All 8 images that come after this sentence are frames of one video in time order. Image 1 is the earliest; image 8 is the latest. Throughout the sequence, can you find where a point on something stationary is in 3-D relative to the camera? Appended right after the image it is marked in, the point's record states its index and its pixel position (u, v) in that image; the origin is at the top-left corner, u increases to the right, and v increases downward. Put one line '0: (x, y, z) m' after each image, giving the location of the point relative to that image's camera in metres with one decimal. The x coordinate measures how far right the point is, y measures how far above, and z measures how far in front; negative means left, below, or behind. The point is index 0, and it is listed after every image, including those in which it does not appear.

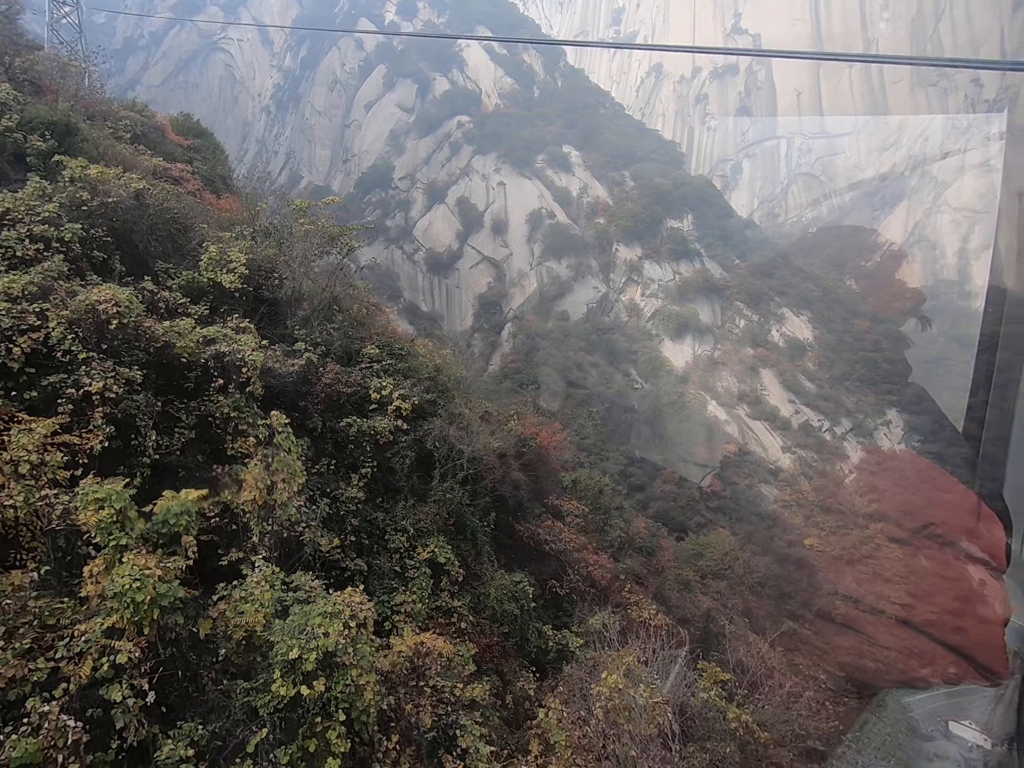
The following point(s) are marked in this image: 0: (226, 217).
0: (-4.5, +2.7, +8.6) m
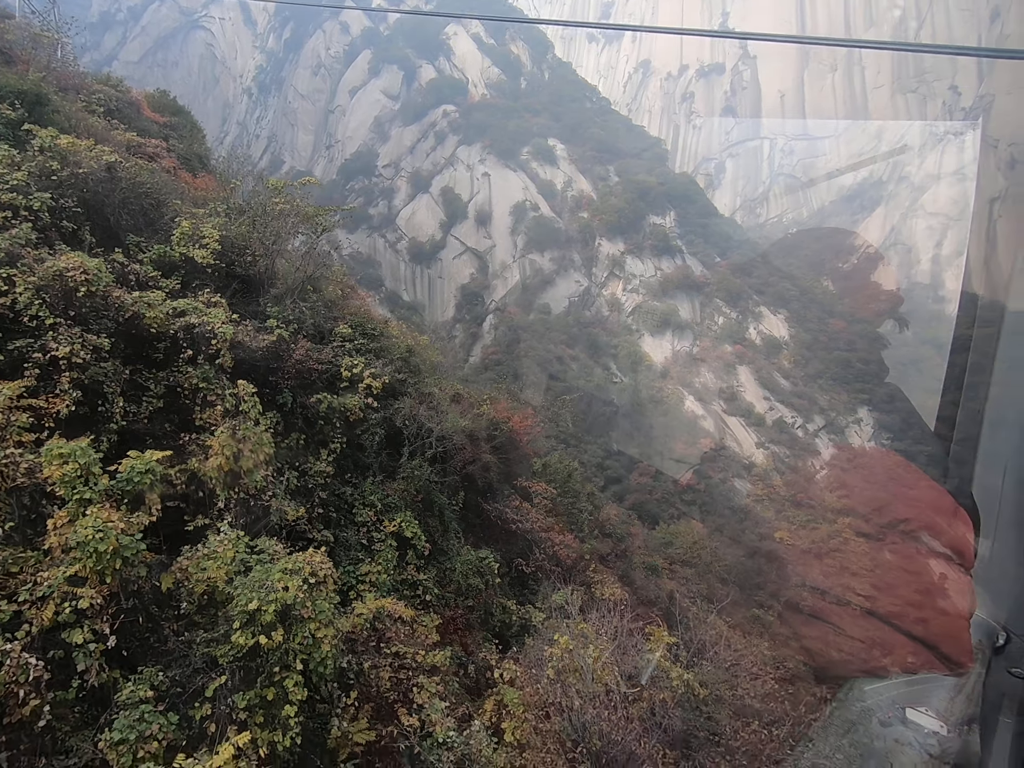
0: (-4.9, +3.0, +8.6) m
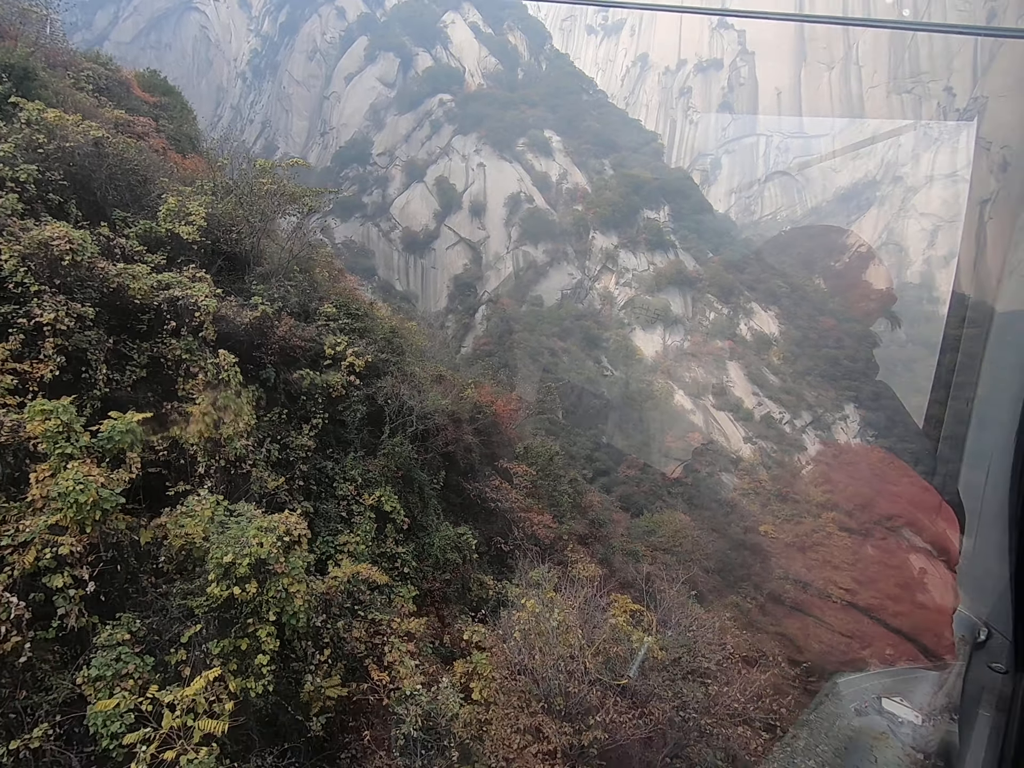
0: (-5.1, +3.3, +8.6) m
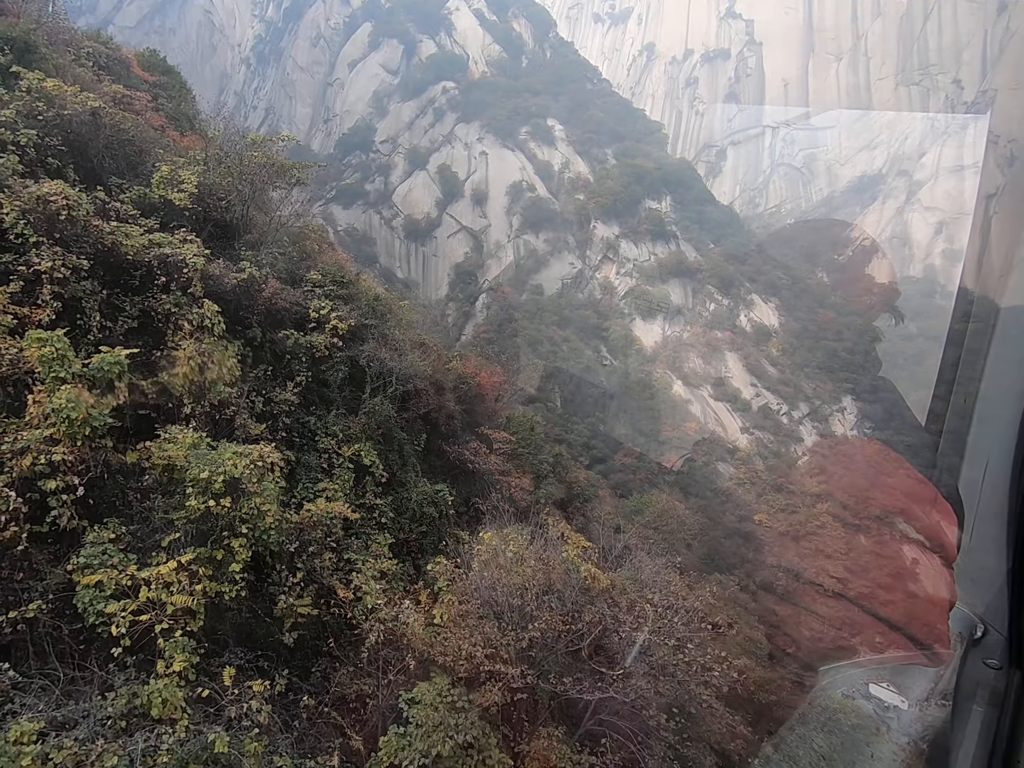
0: (-5.3, +3.8, +8.8) m
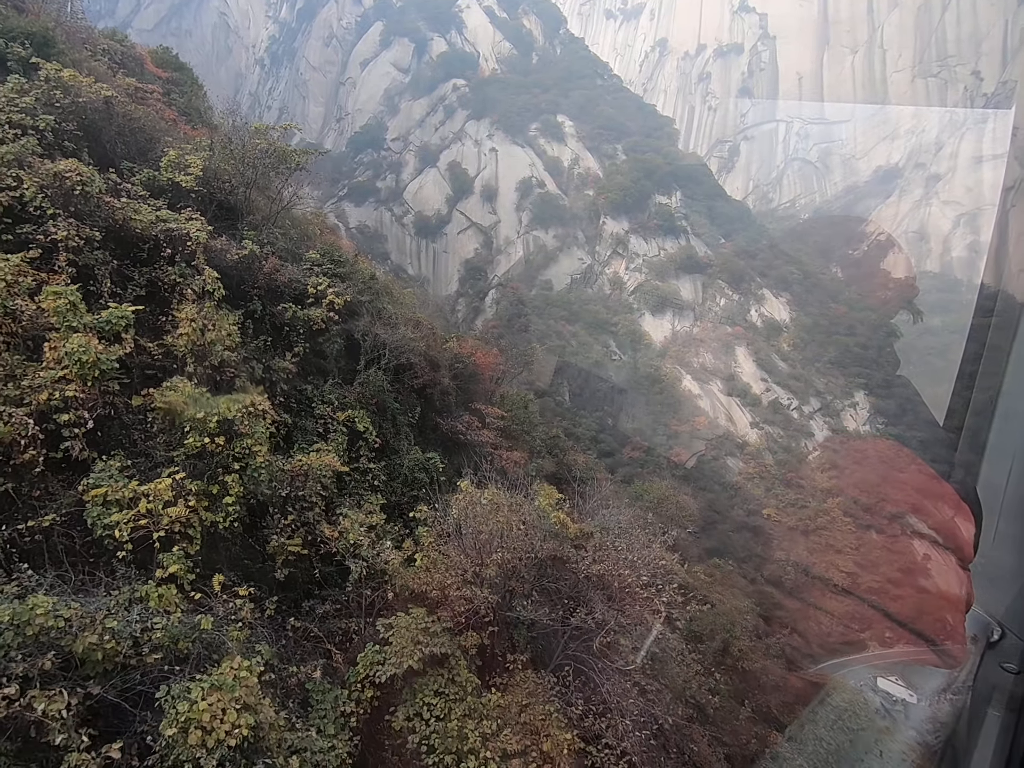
0: (-5.4, +4.1, +9.3) m
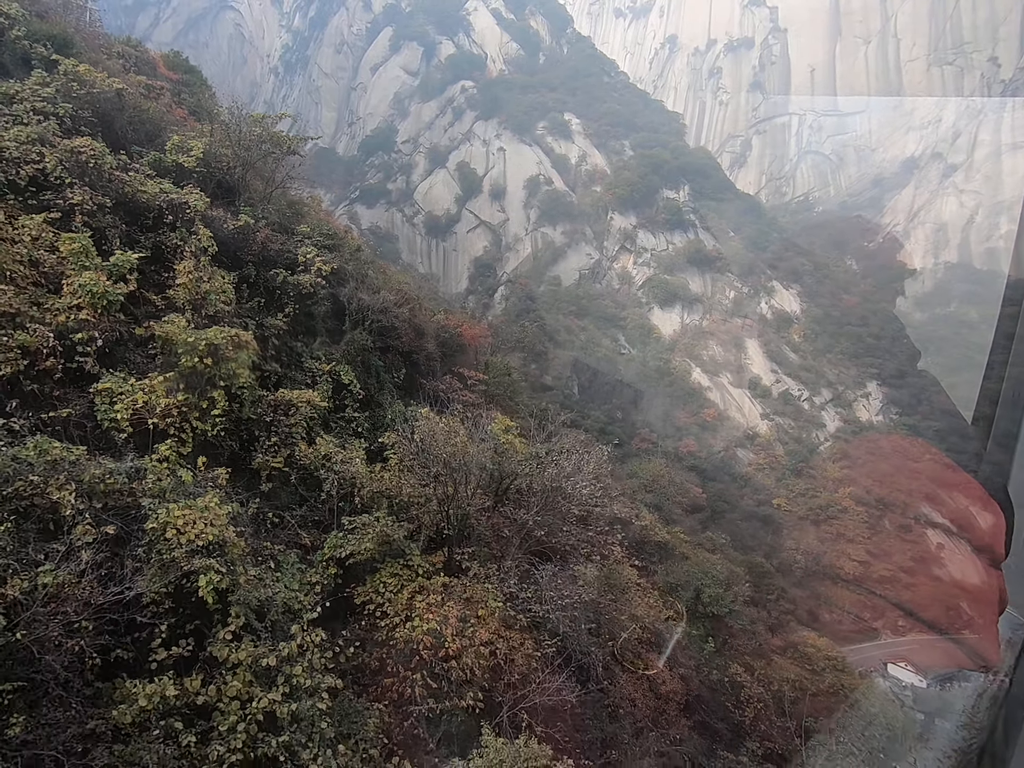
0: (-5.7, +4.6, +10.0) m
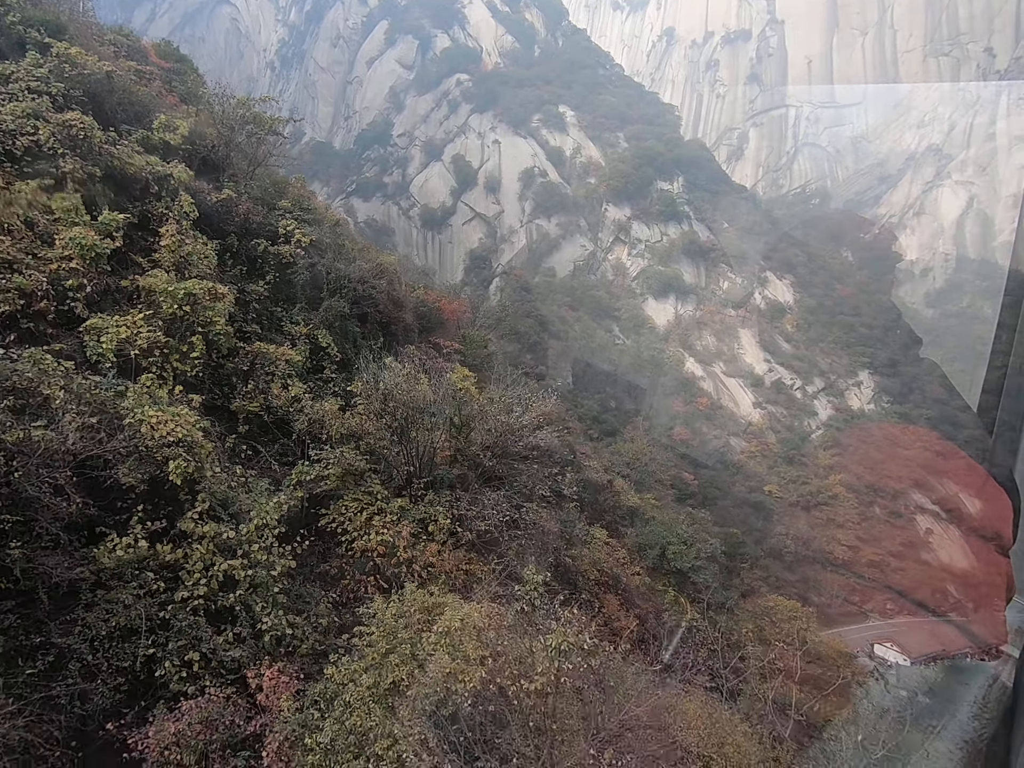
0: (-6.1, +5.1, +10.4) m
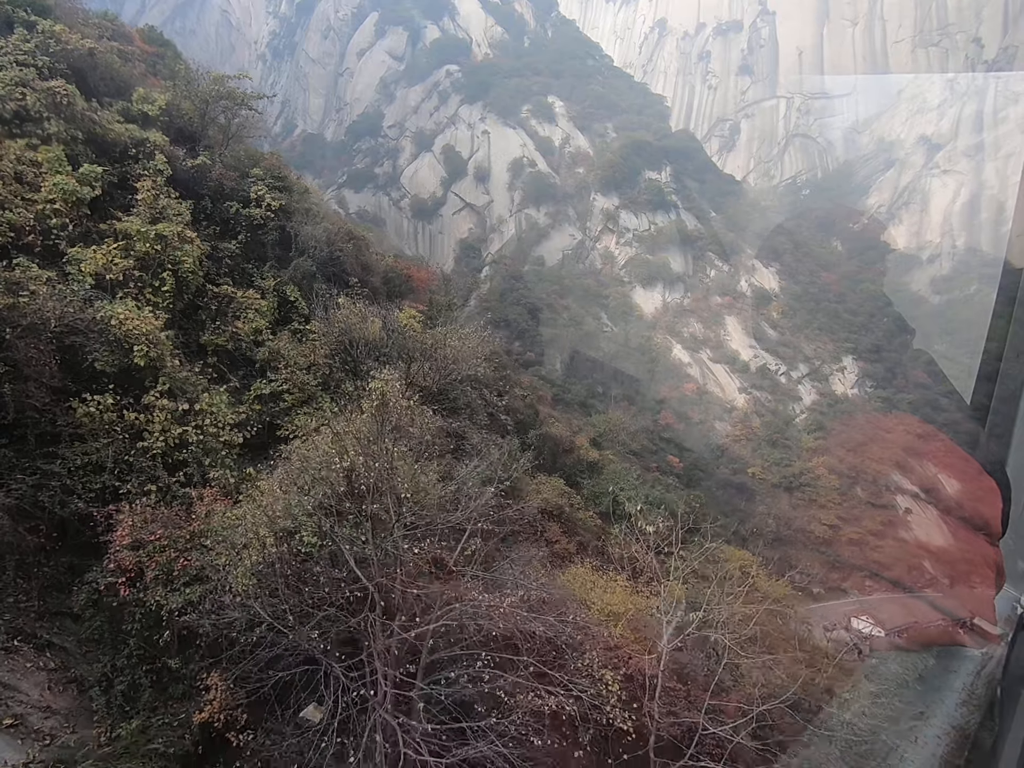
0: (-6.8, +5.7, +11.0) m
